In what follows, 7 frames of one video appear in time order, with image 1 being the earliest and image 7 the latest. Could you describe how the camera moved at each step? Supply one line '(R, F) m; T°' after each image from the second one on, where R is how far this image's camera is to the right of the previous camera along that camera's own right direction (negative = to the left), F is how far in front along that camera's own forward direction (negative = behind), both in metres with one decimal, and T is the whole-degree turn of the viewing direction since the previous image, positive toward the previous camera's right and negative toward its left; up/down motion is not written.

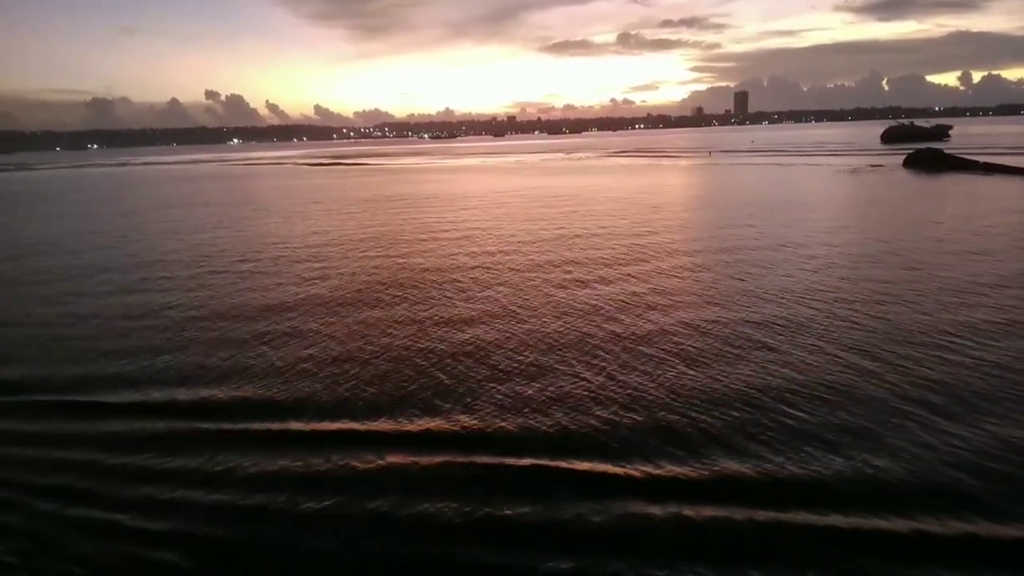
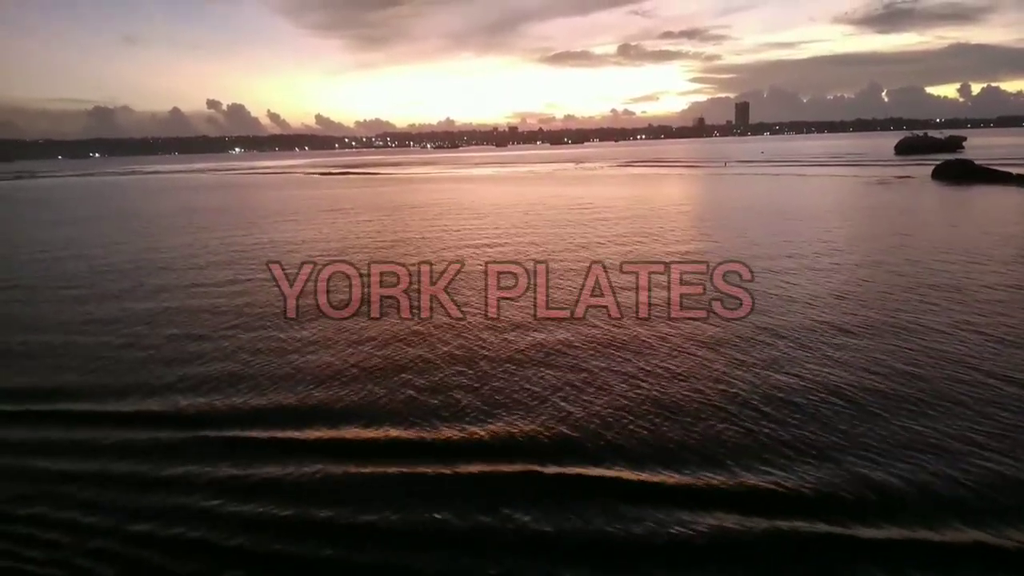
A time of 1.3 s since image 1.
(-0.8, +0.1) m; 0°
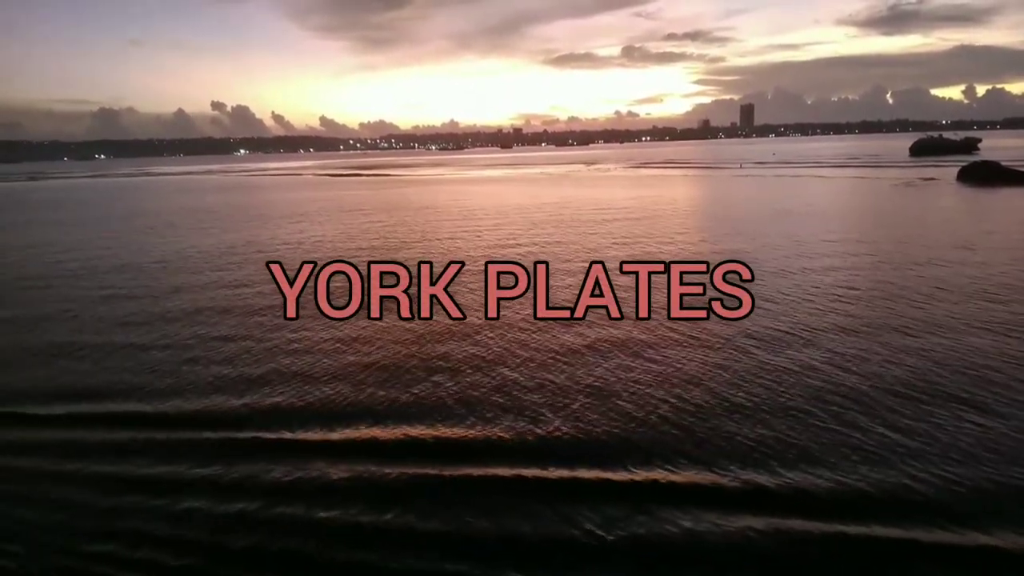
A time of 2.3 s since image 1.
(-0.7, 0.0) m; 0°
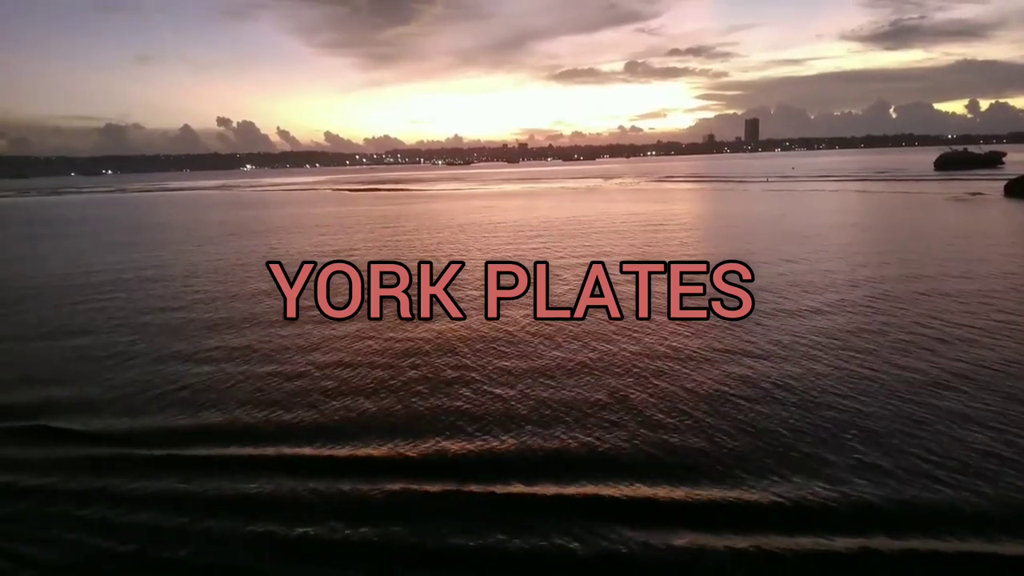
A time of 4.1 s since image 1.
(-1.4, 0.0) m; 0°
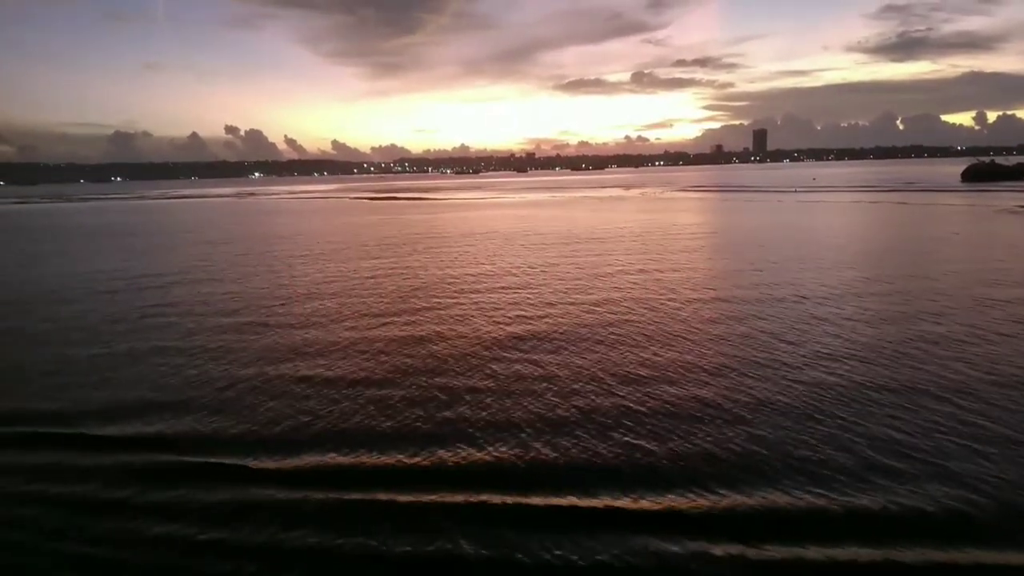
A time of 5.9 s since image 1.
(-1.4, -0.1) m; 0°
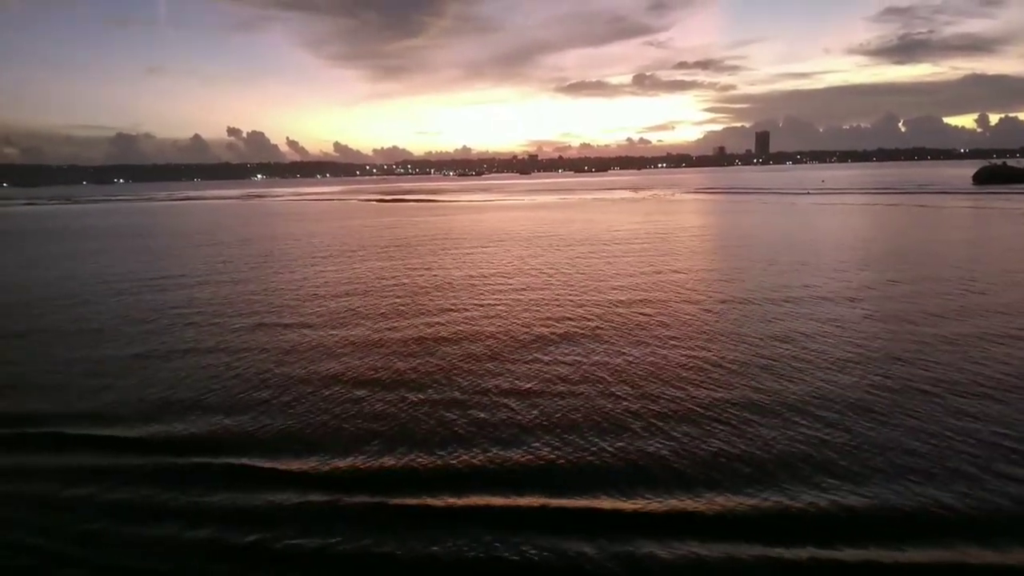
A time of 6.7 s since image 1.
(-0.7, -0.1) m; 0°
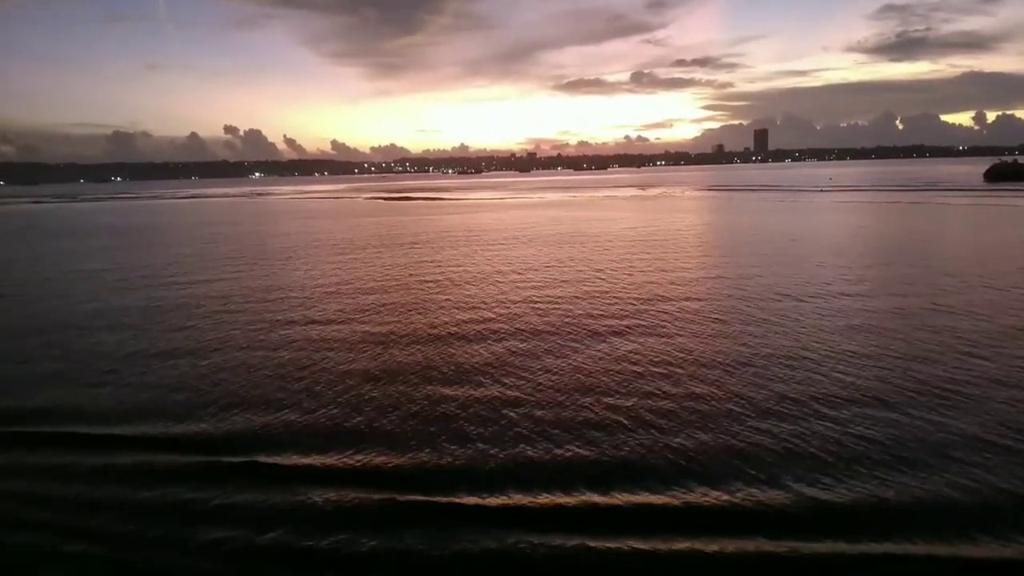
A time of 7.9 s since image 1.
(-1.0, -0.1) m; 0°
